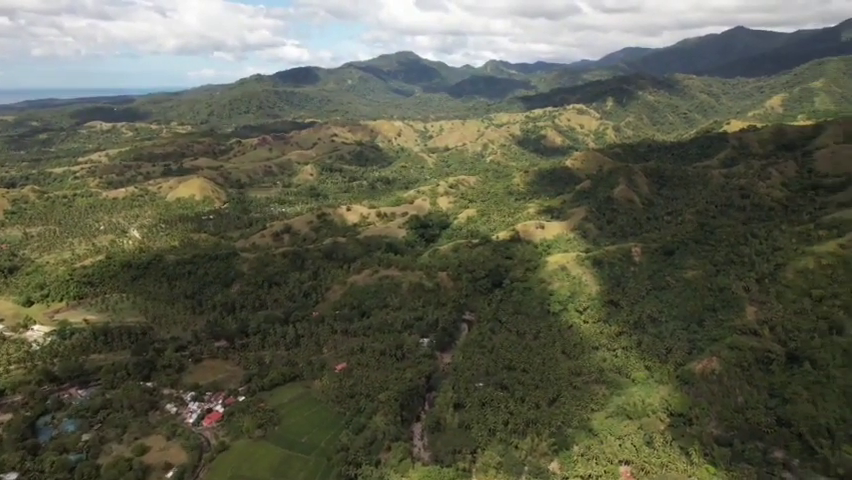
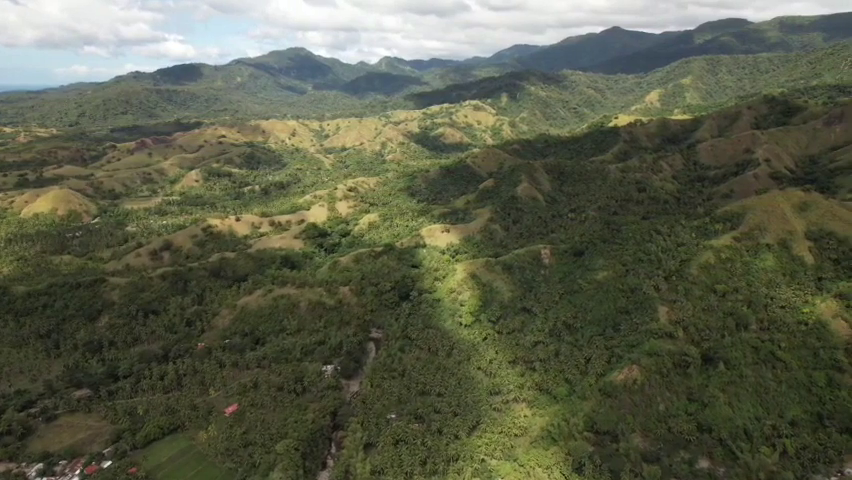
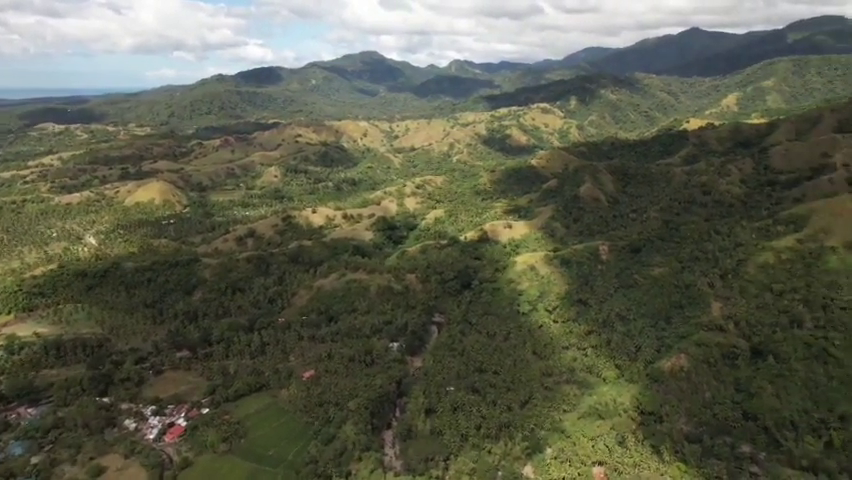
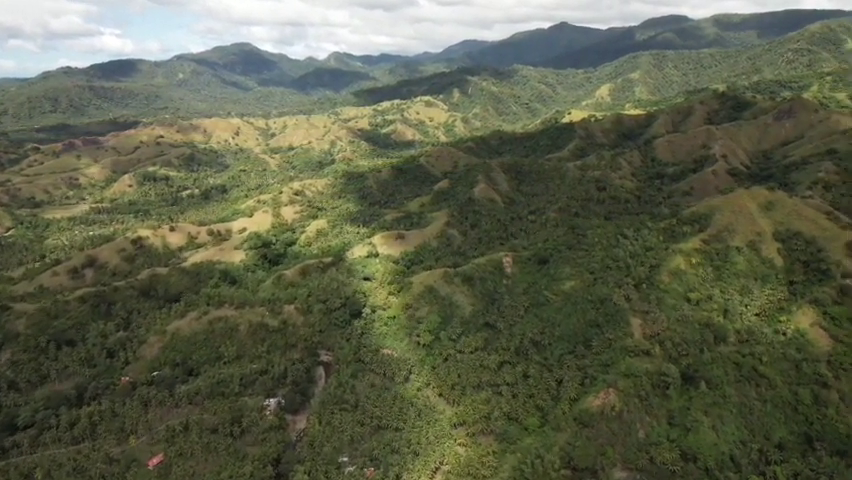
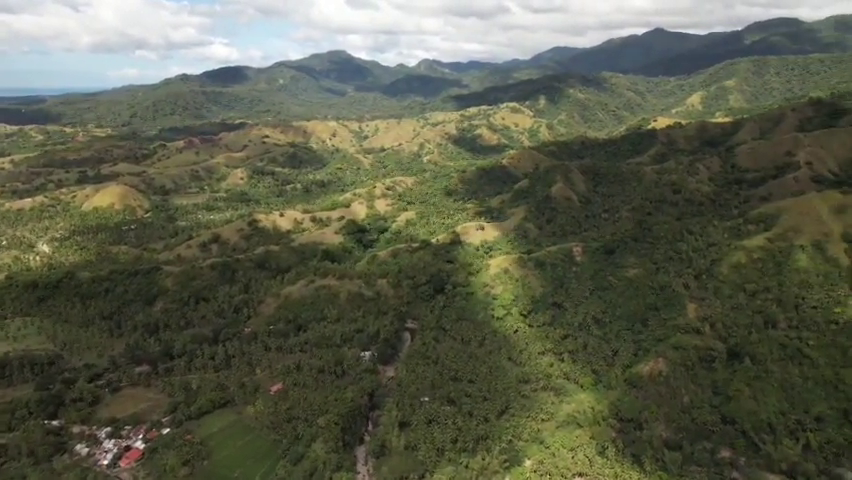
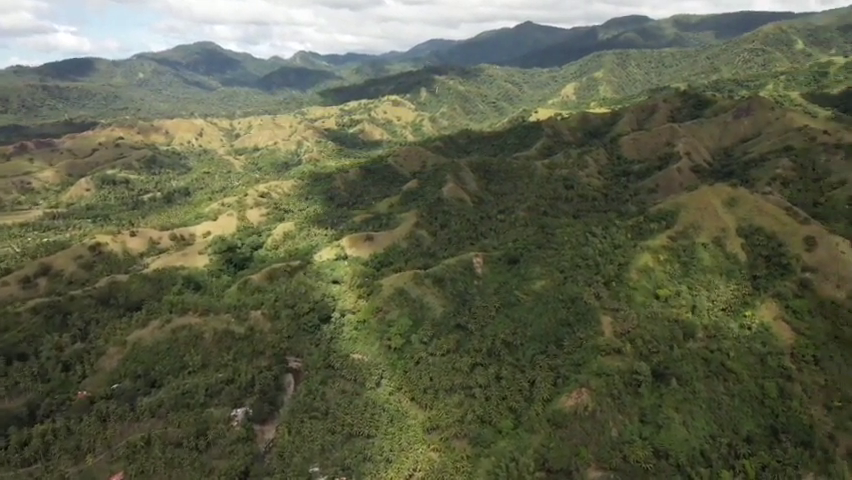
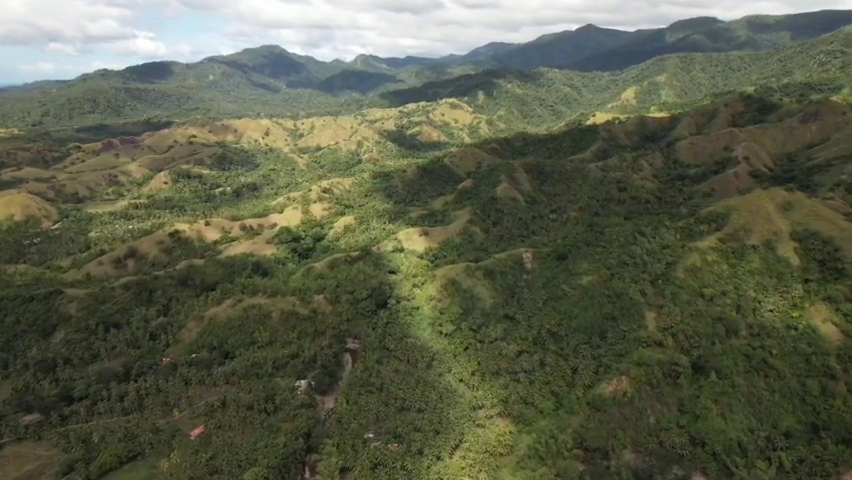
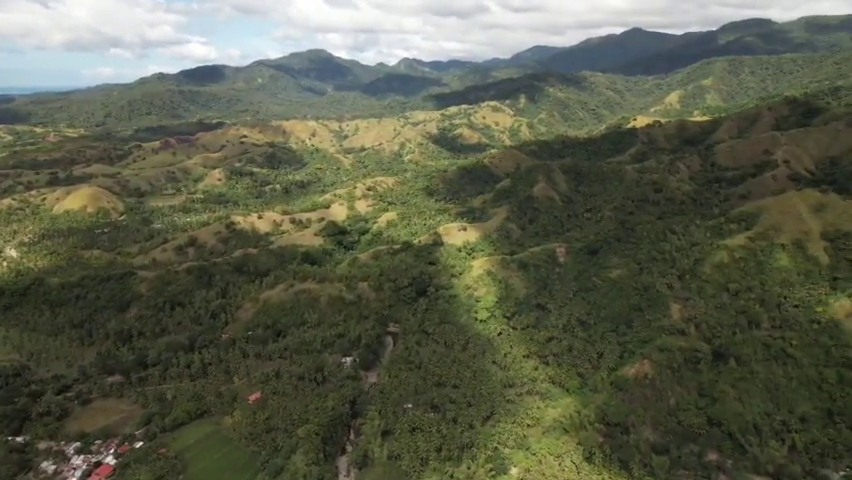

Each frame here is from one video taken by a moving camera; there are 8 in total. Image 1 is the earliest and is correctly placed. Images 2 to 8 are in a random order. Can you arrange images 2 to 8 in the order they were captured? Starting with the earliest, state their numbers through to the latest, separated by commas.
3, 5, 8, 2, 7, 4, 6
